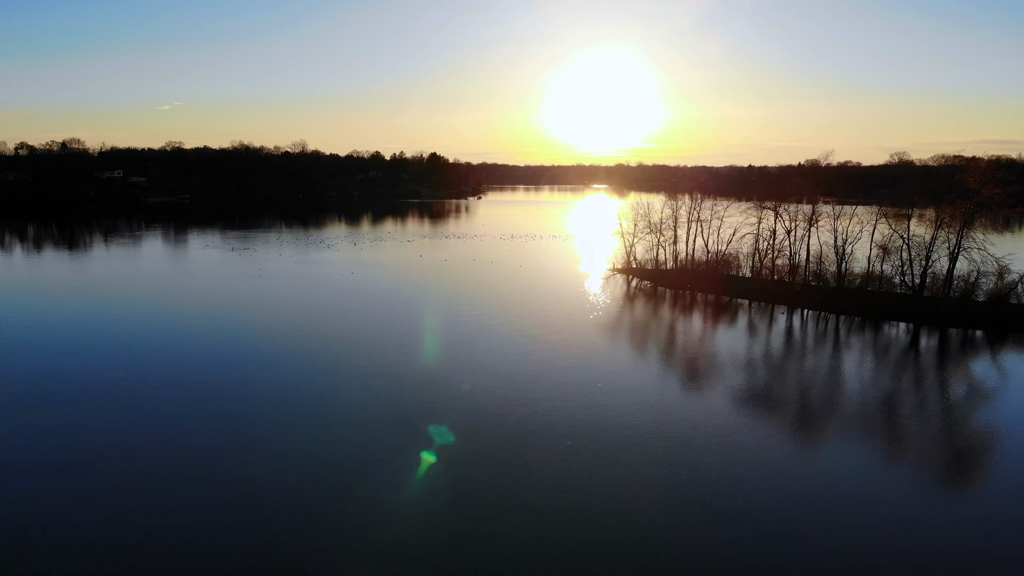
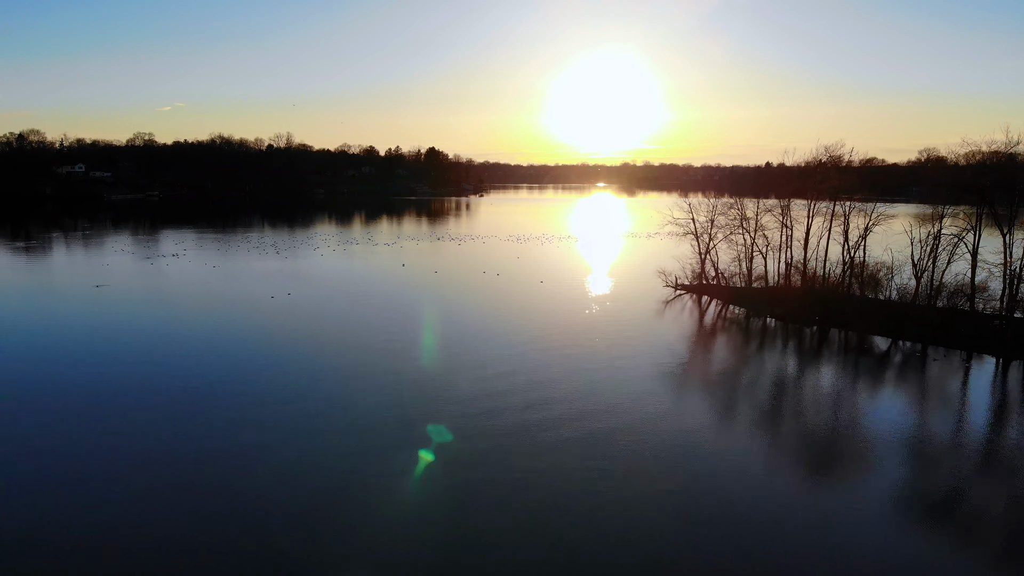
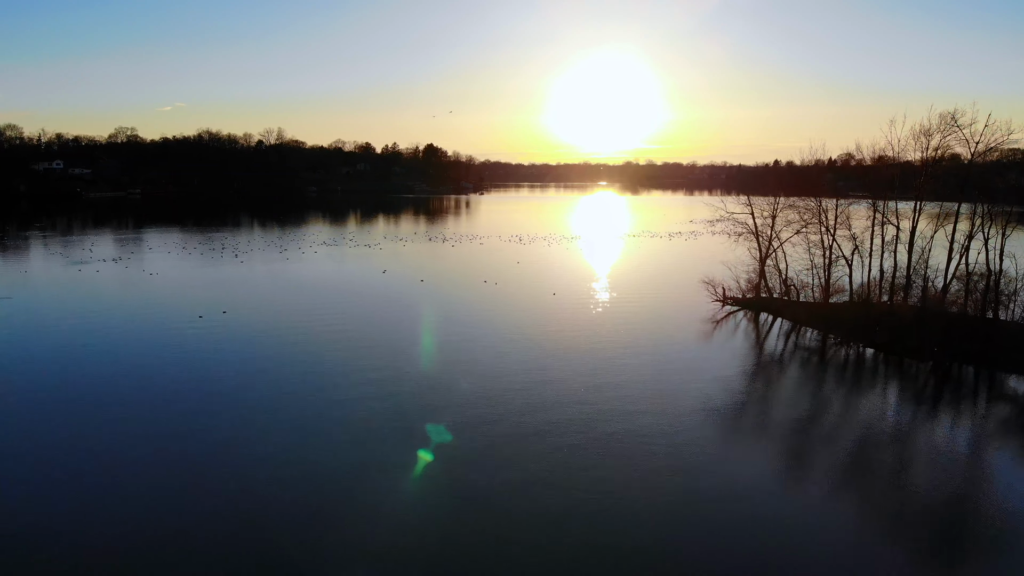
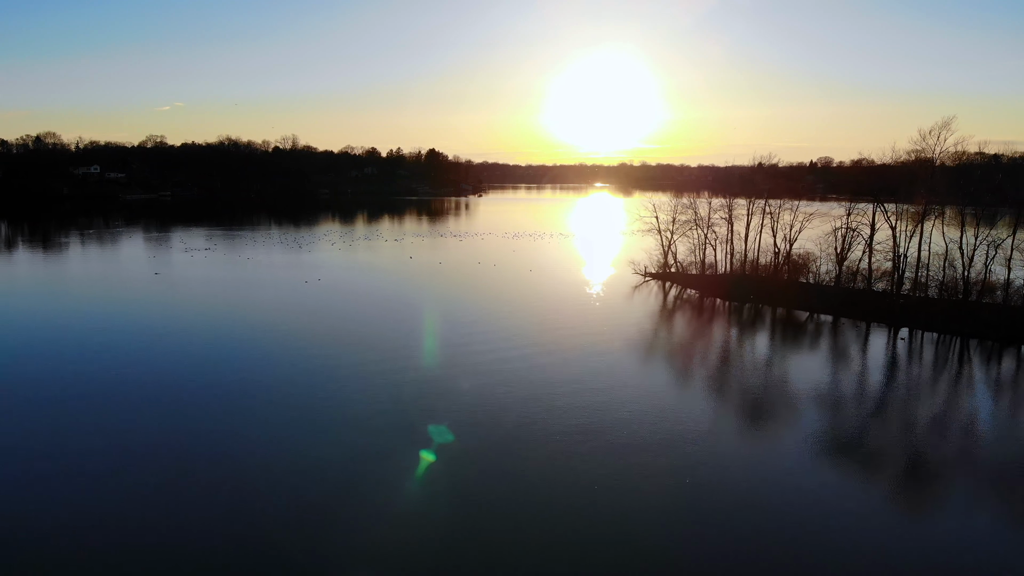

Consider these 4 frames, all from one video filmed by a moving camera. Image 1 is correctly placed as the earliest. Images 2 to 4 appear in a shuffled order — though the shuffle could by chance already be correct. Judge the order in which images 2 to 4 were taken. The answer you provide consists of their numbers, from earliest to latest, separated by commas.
4, 2, 3
